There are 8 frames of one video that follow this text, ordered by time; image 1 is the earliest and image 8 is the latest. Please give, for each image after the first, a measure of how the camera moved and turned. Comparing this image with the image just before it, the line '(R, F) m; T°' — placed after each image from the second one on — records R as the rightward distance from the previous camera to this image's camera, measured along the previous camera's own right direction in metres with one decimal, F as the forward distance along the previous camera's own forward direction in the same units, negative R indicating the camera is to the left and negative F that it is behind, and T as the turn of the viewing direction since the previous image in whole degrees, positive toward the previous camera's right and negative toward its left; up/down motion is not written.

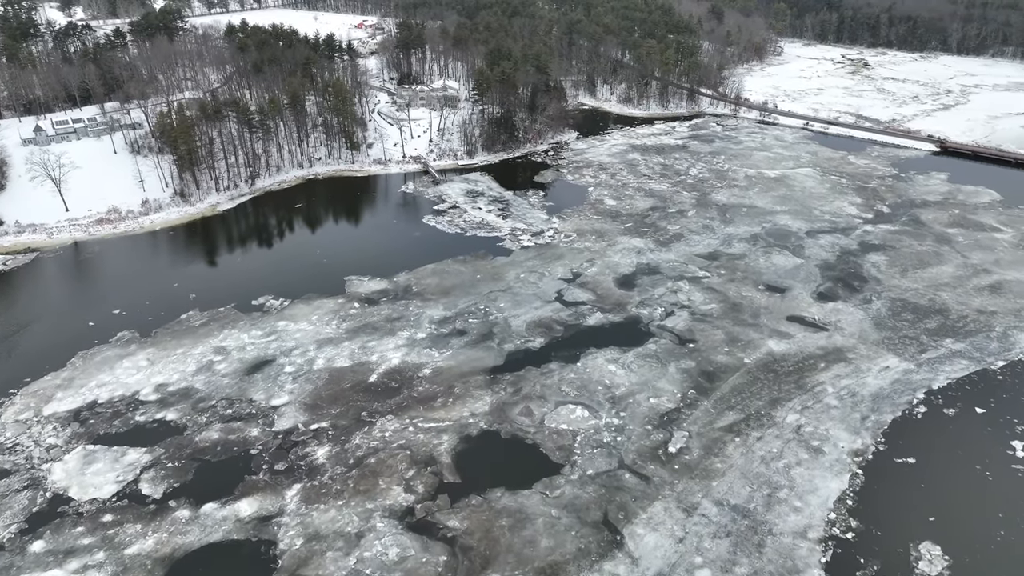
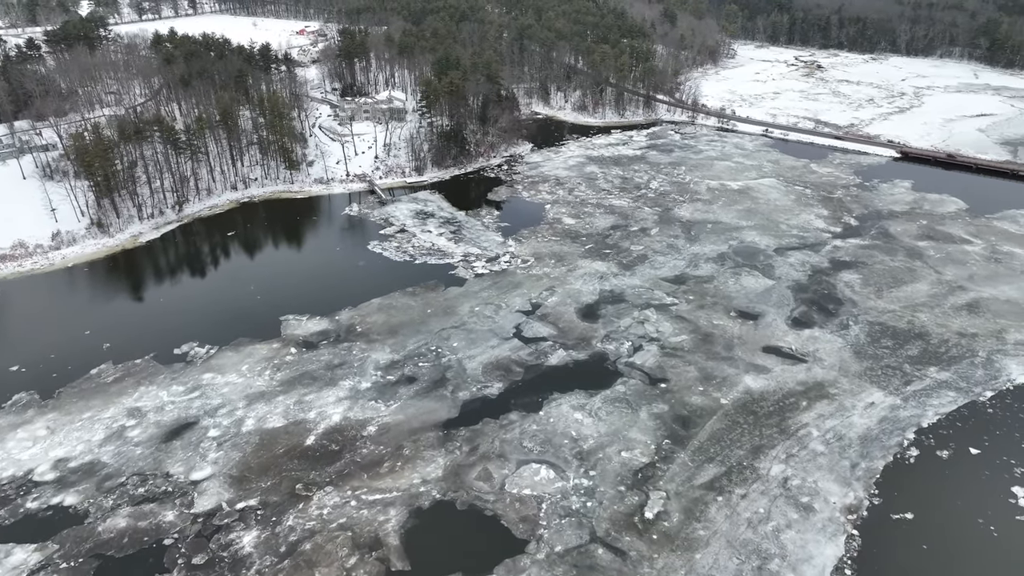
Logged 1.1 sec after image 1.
(+0.2, +2.3) m; +3°
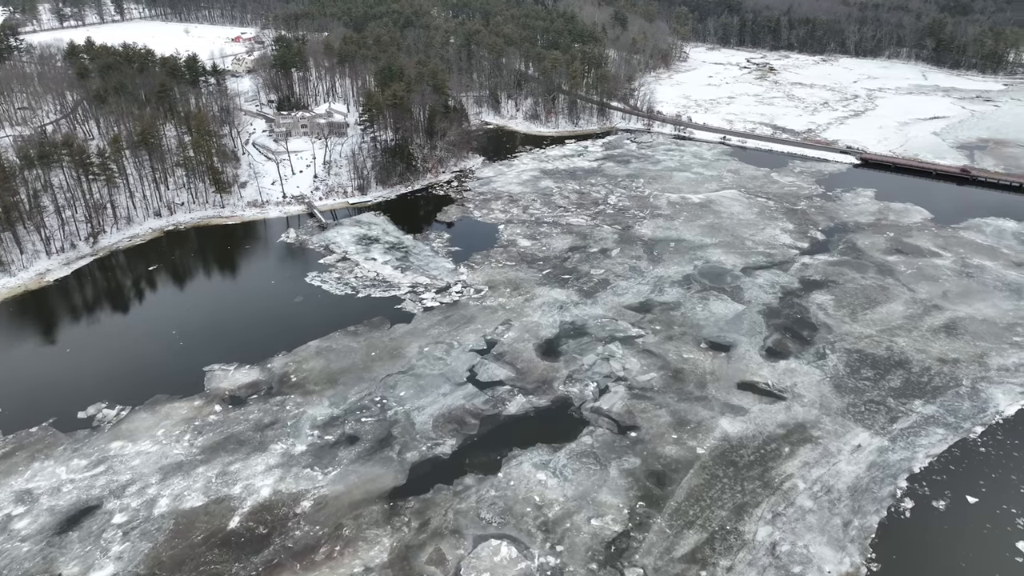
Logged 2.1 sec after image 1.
(+0.2, +2.3) m; +3°
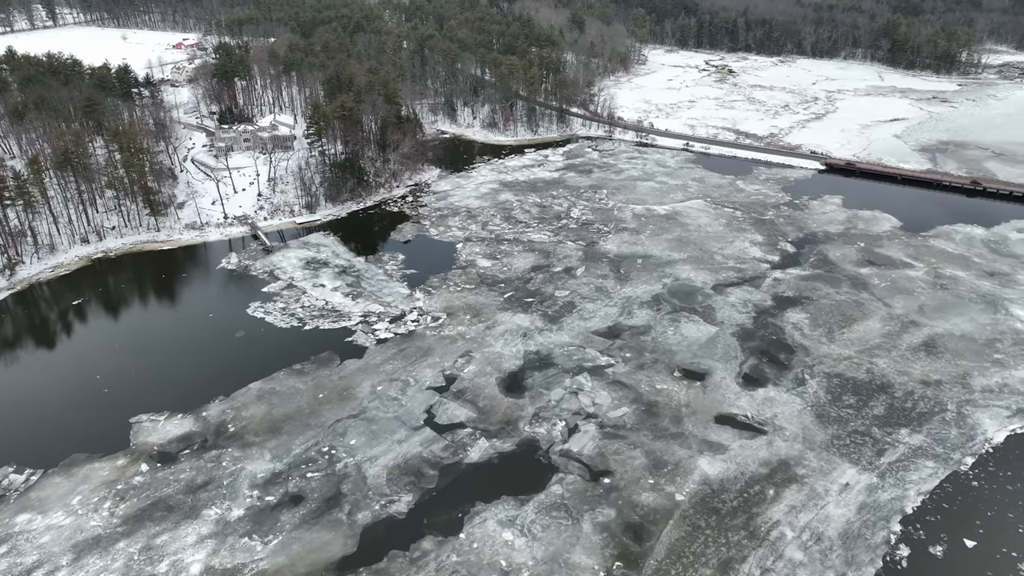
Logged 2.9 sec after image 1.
(+0.2, +1.8) m; +3°
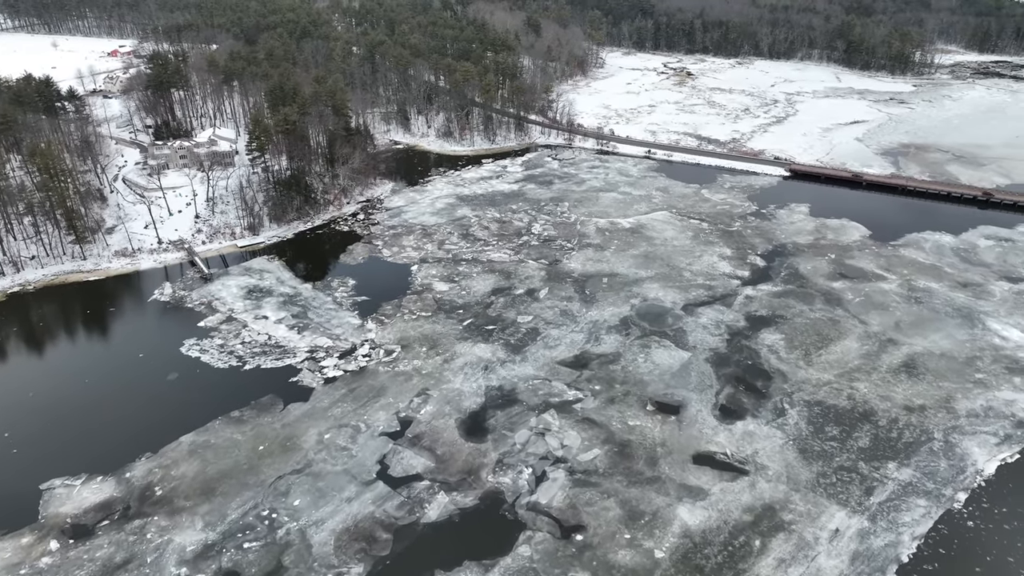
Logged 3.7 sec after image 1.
(+0.2, +1.8) m; +3°
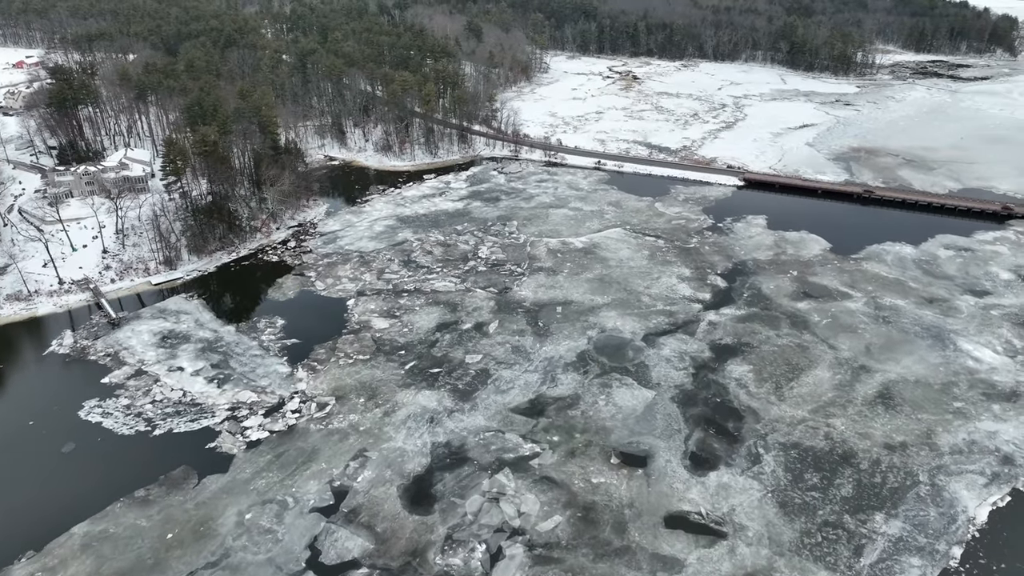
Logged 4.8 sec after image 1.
(+0.2, +2.3) m; +4°
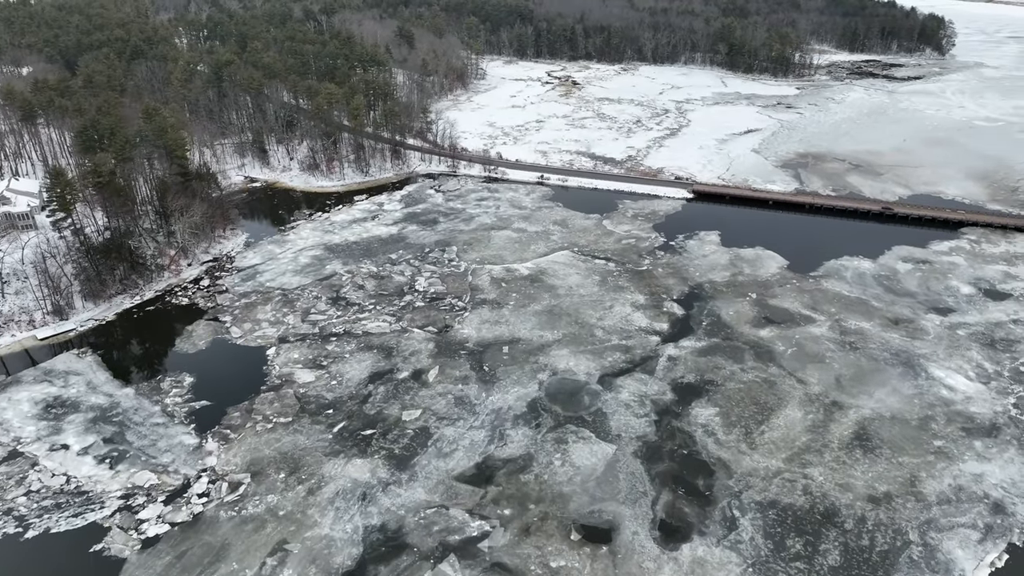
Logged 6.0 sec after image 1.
(+0.3, +2.5) m; +4°
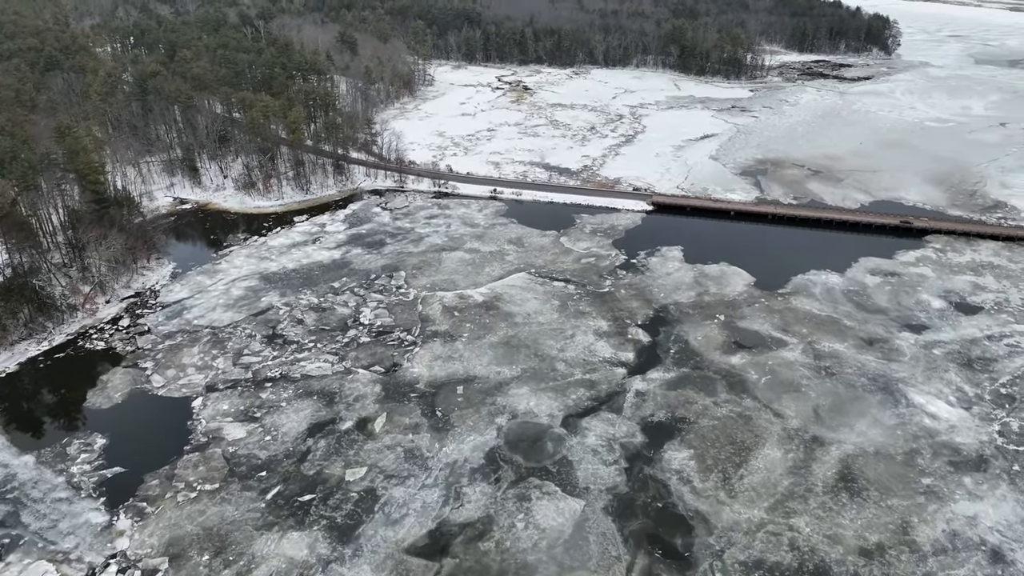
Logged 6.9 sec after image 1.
(+0.2, +2.0) m; +3°
